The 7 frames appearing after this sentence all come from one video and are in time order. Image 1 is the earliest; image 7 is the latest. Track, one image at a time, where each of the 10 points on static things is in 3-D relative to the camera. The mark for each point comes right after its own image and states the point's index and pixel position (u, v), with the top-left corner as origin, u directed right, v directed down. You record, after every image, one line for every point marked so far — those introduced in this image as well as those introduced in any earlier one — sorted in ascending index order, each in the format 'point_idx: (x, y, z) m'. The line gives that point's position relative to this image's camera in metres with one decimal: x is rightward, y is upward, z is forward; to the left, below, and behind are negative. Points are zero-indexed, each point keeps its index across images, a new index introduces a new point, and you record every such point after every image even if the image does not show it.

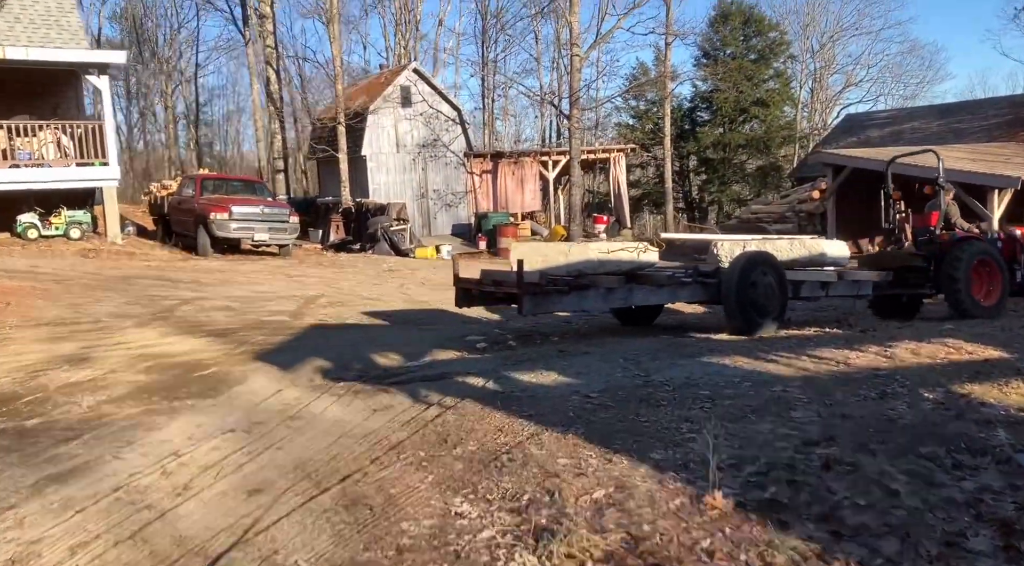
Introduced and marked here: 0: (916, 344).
0: (+3.6, -0.6, +8.8) m
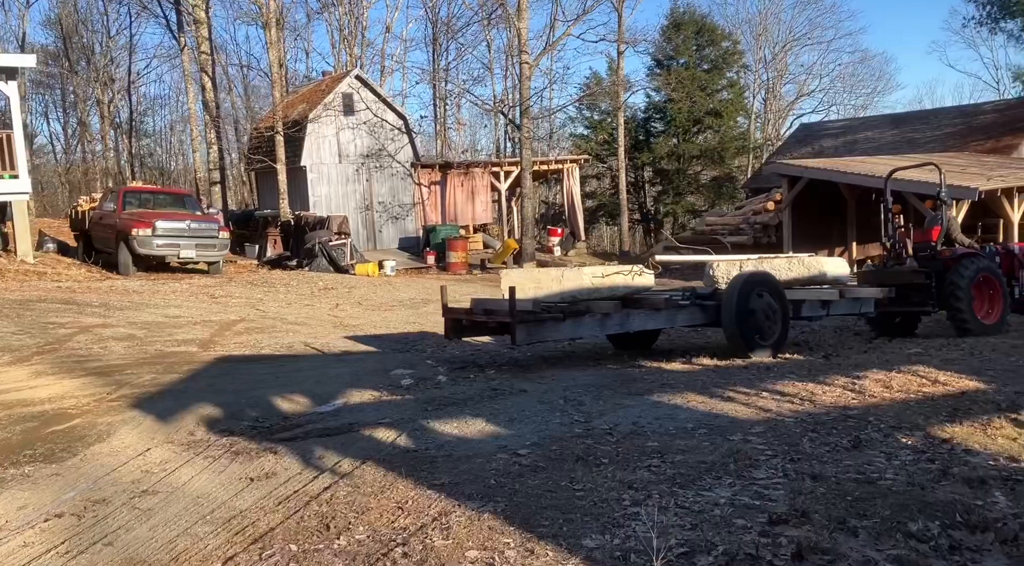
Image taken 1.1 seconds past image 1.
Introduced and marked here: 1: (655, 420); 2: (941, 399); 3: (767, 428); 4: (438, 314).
0: (+3.1, -0.8, +8.1) m
1: (+0.9, -0.8, +5.8) m
2: (+3.2, -0.9, +7.1) m
3: (+1.5, -0.9, +5.7) m
4: (-1.1, -0.5, +14.1) m
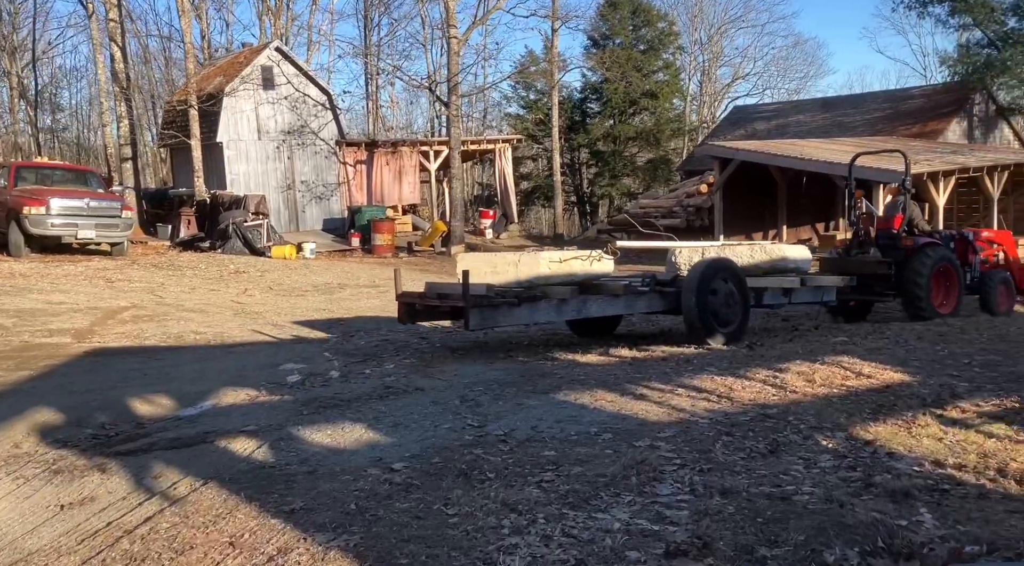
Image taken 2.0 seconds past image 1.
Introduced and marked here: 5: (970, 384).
0: (+2.3, -0.7, +7.6) m
1: (+0.3, -0.8, +5.3) m
2: (+2.5, -0.8, +6.7) m
3: (+0.9, -0.8, +5.2) m
4: (-2.2, -0.2, +13.4) m
5: (+3.5, -0.8, +7.4) m
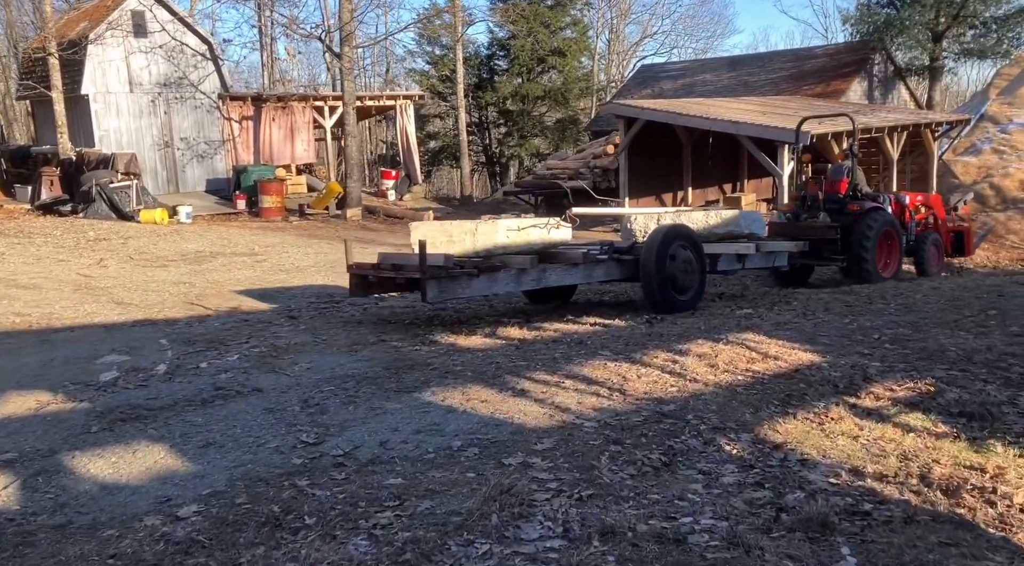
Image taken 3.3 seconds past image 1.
0: (+1.4, -0.4, +6.9) m
1: (-0.4, -0.7, +4.4) m
2: (+1.6, -0.6, +6.0) m
3: (+0.2, -0.7, +4.4) m
4: (-3.7, +0.2, +12.2) m
5: (+2.6, -0.6, +6.8) m
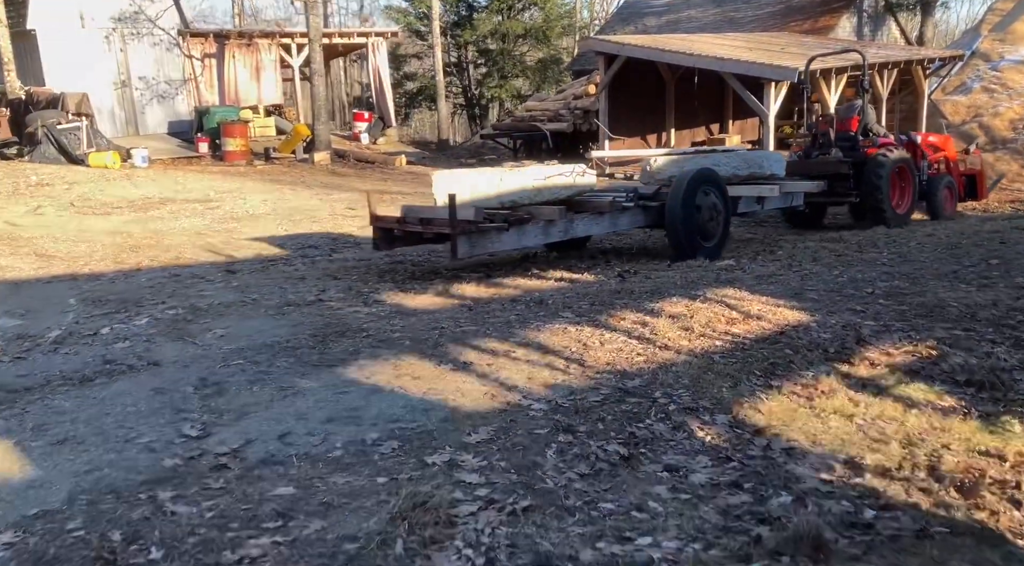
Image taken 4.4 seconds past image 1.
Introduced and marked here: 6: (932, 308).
0: (+1.1, -0.1, +6.1) m
1: (-0.7, -0.5, +3.6) m
2: (+1.3, -0.3, +5.3) m
3: (0.0, -0.5, +3.6) m
4: (-4.1, +0.8, +11.3) m
5: (+2.3, -0.2, +6.1) m
6: (+2.8, -0.2, +6.4) m
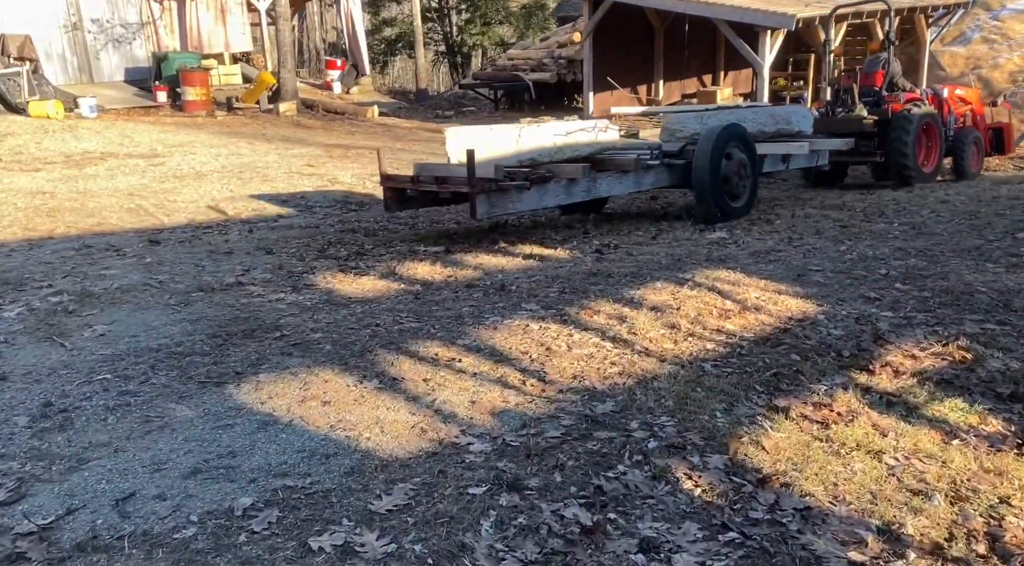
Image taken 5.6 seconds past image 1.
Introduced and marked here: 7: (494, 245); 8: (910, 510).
0: (+0.8, 0.0, +5.2) m
1: (-0.9, -0.6, +2.7) m
2: (+1.1, -0.3, +4.4) m
3: (-0.3, -0.6, +2.7) m
4: (-4.4, +1.1, +10.3) m
5: (+2.1, -0.2, +5.2) m
6: (+2.6, -0.1, +5.5) m
7: (-0.2, +0.3, +7.0) m
8: (+1.2, -0.7, +3.0) m
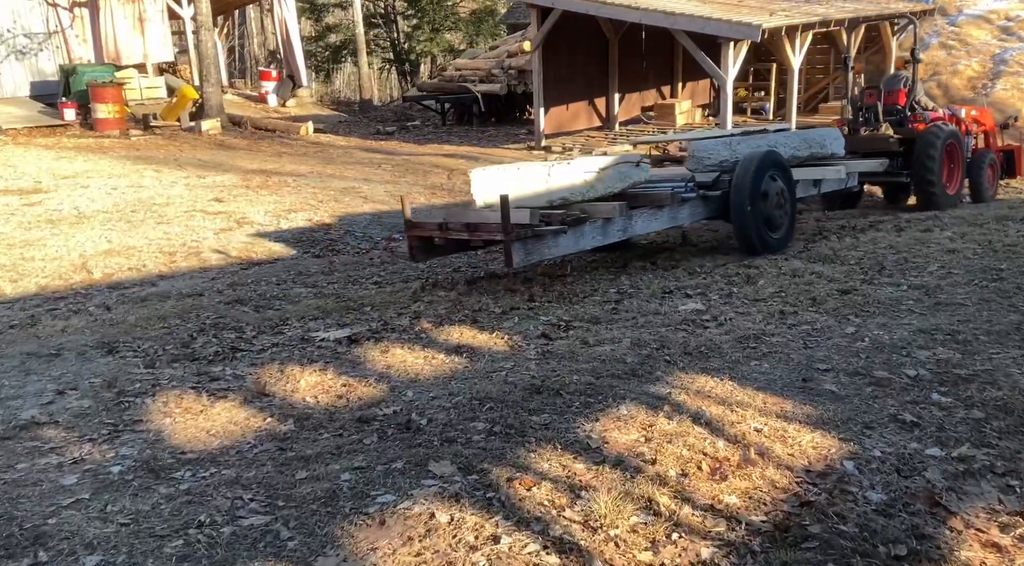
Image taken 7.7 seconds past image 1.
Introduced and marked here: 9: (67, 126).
0: (+0.5, -0.6, +3.8) m
1: (-1.2, -1.1, +1.2) m
2: (+0.8, -0.8, +2.9) m
3: (-0.5, -1.1, +1.2) m
4: (-5.0, +0.5, +8.6) m
5: (+1.7, -0.7, +3.8) m
6: (+2.2, -0.6, +4.1) m
7: (-0.6, -0.3, +5.5) m
8: (+1.0, -1.2, +1.5) m
9: (-7.9, +2.8, +16.7) m
